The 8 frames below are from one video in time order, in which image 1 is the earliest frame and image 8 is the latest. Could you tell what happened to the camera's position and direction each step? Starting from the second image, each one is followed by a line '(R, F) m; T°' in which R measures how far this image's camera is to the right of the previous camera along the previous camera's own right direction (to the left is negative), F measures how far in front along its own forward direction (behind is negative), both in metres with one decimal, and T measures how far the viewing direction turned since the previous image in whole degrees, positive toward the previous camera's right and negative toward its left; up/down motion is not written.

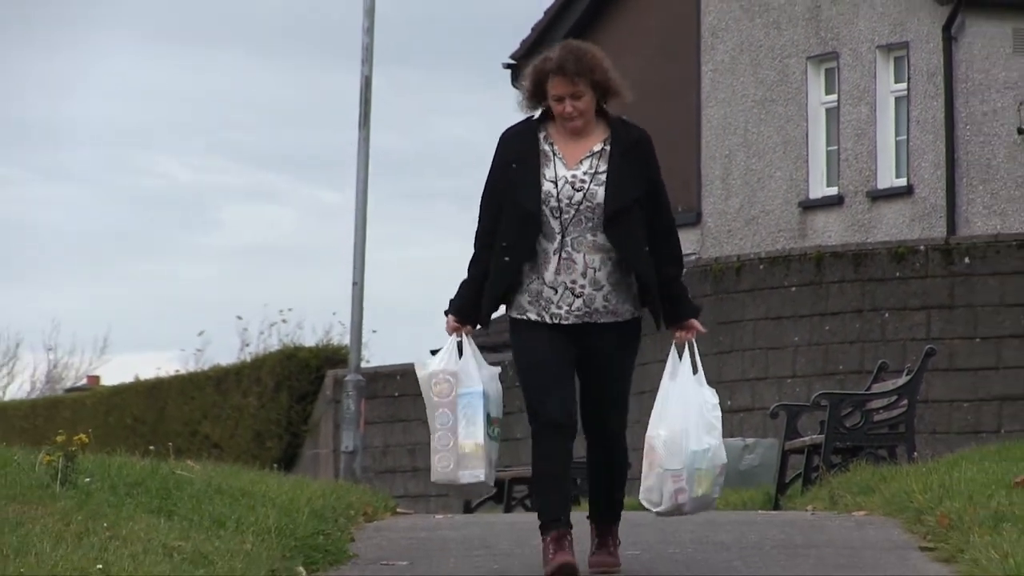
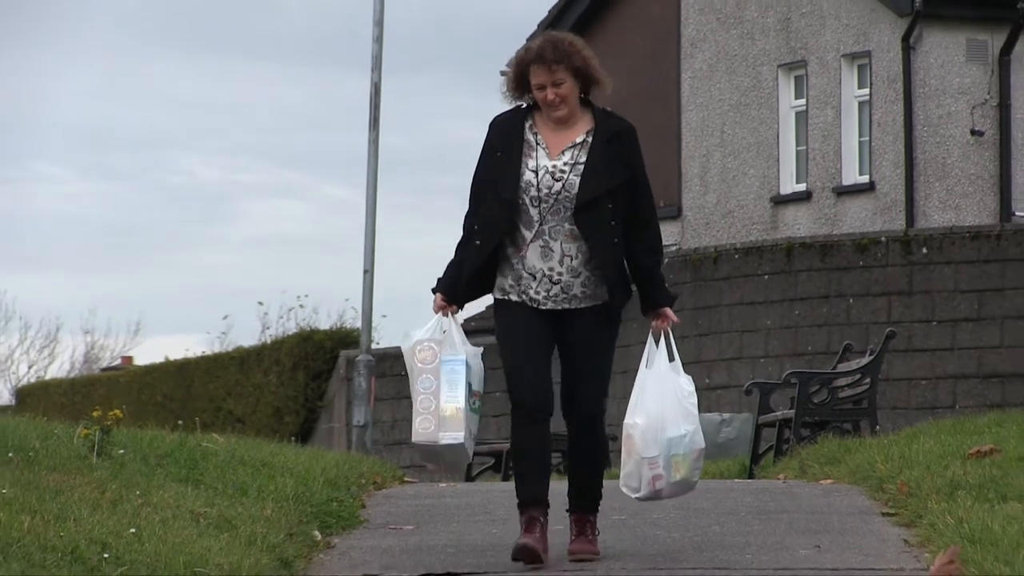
(+0.1, -0.5) m; -1°
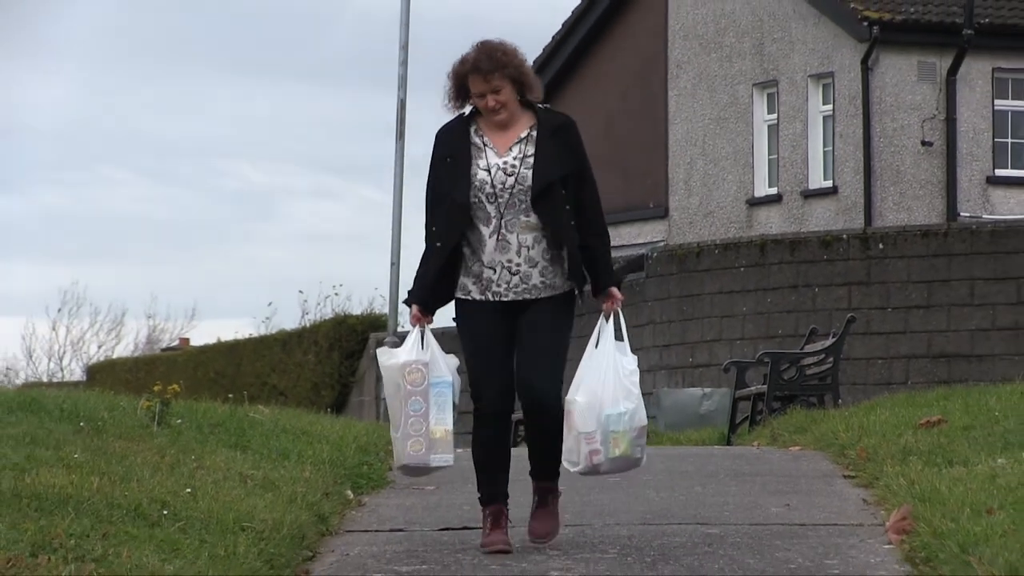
(0.0, -0.9) m; -1°
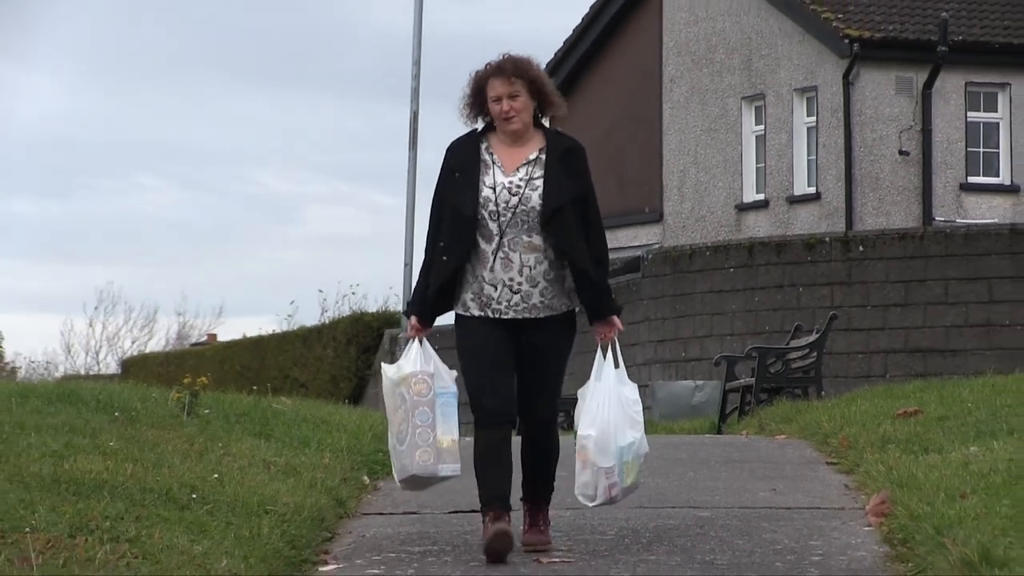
(0.0, -0.5) m; -1°
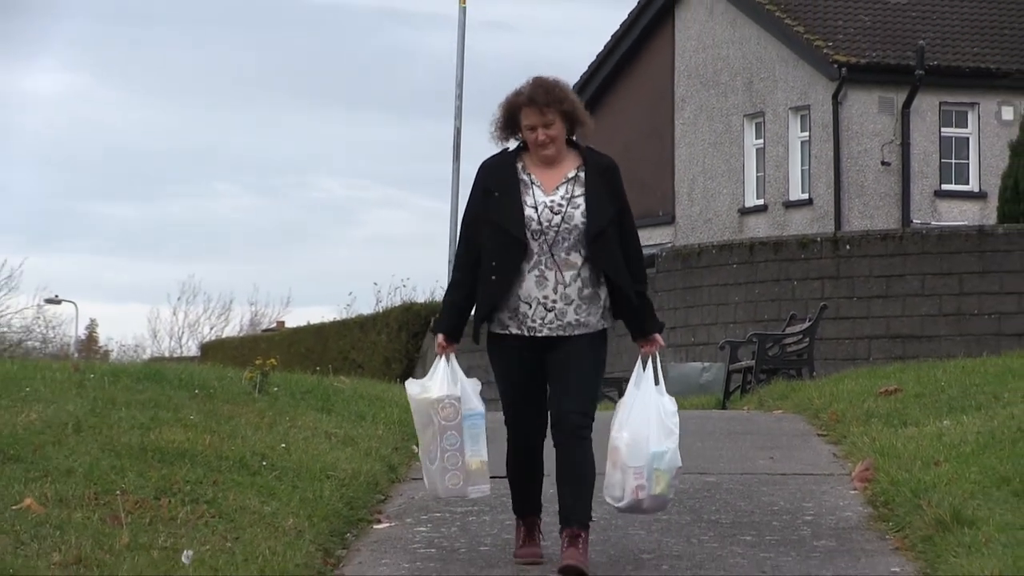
(-0.1, -1.0) m; -1°
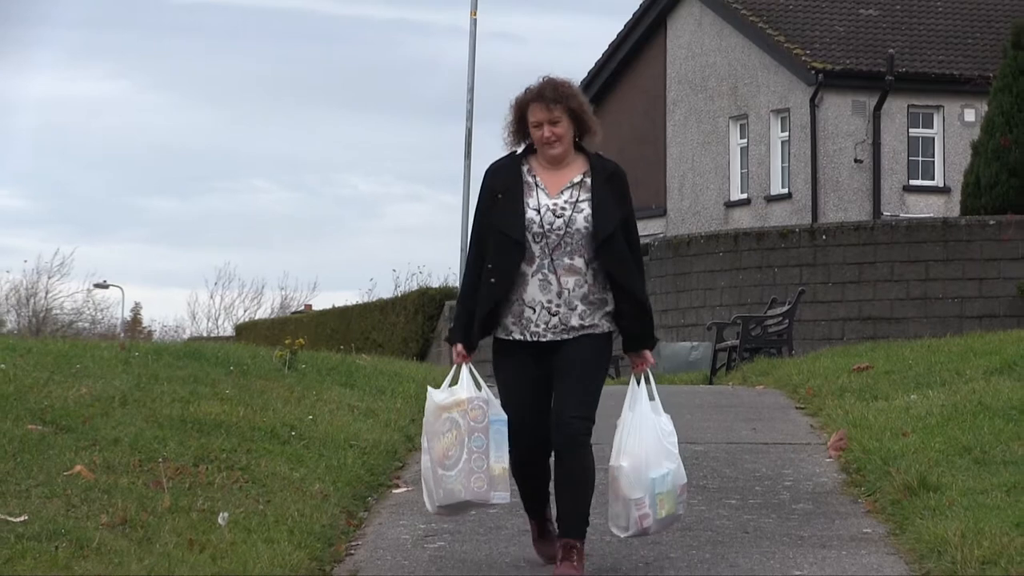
(0.0, -0.8) m; -1°
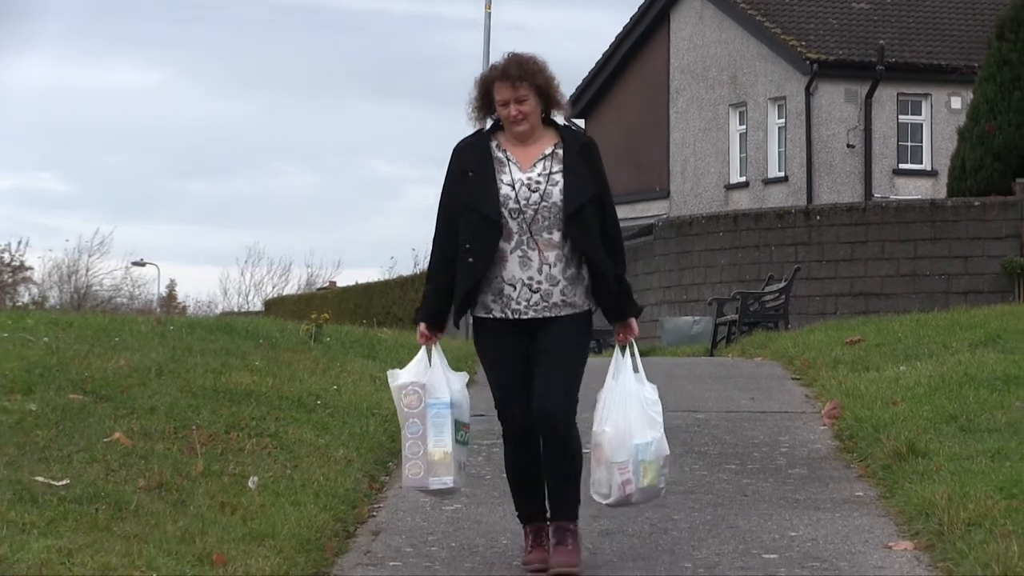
(0.0, -0.6) m; -1°
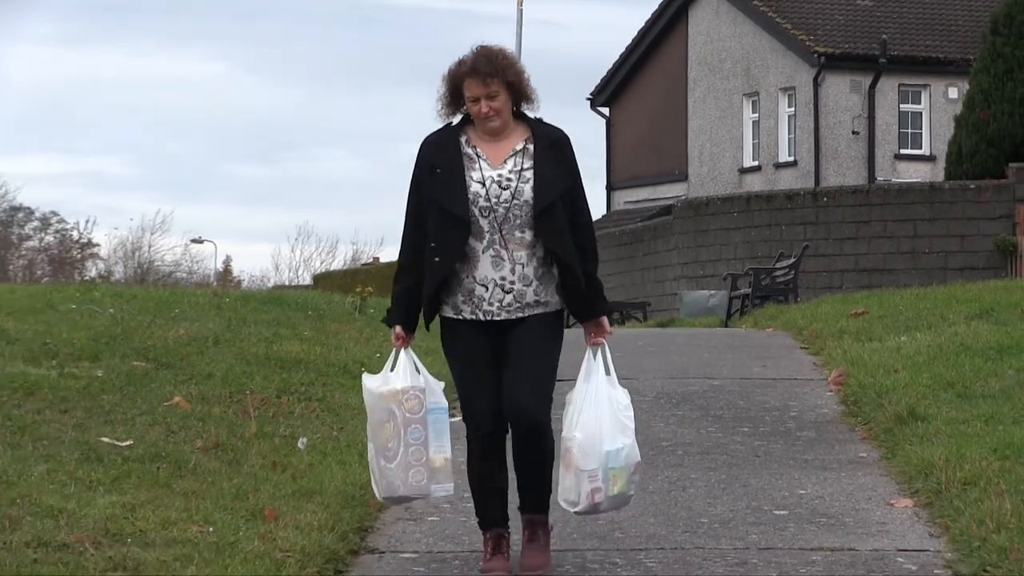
(0.0, -0.8) m; -1°
